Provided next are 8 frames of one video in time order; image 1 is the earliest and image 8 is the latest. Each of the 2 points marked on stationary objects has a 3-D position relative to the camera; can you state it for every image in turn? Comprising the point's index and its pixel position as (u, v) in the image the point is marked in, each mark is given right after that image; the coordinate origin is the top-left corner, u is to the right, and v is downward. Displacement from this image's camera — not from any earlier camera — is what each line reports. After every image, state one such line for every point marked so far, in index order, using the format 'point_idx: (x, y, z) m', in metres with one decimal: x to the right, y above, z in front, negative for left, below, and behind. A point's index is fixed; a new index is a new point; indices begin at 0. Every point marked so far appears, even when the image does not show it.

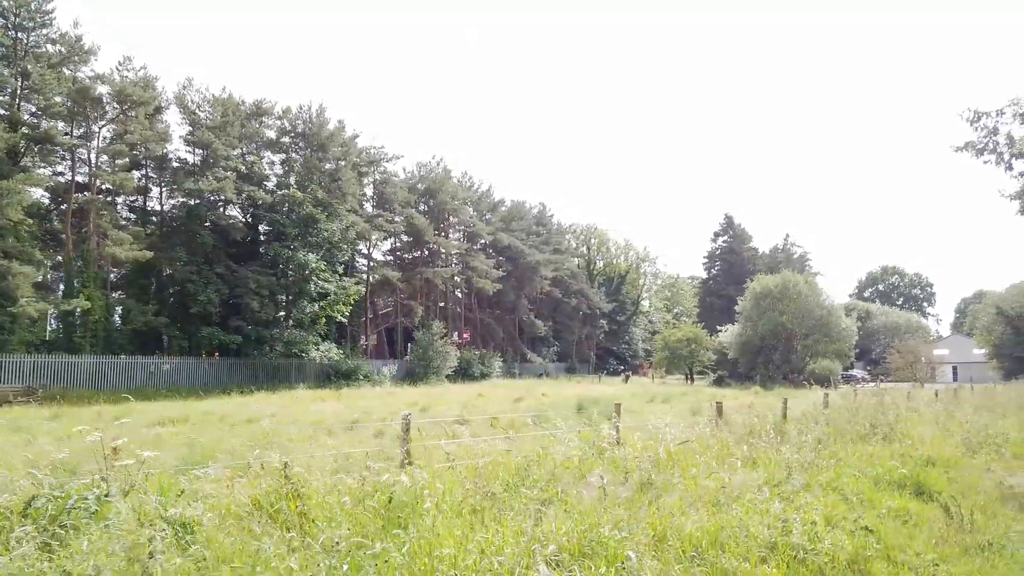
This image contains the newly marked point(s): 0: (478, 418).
0: (-0.7, -2.8, +15.6) m
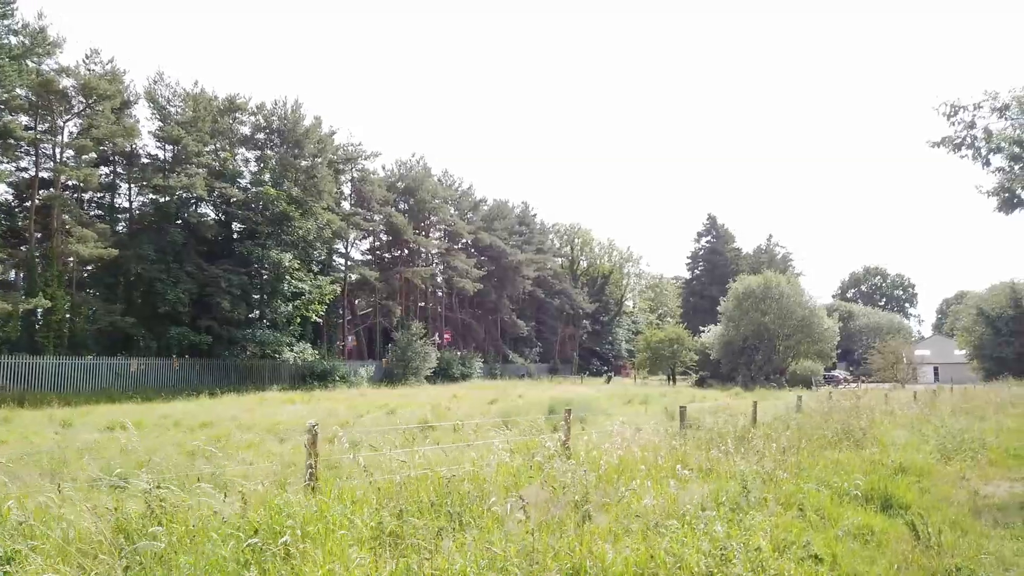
0: (-1.4, -2.8, +15.0) m
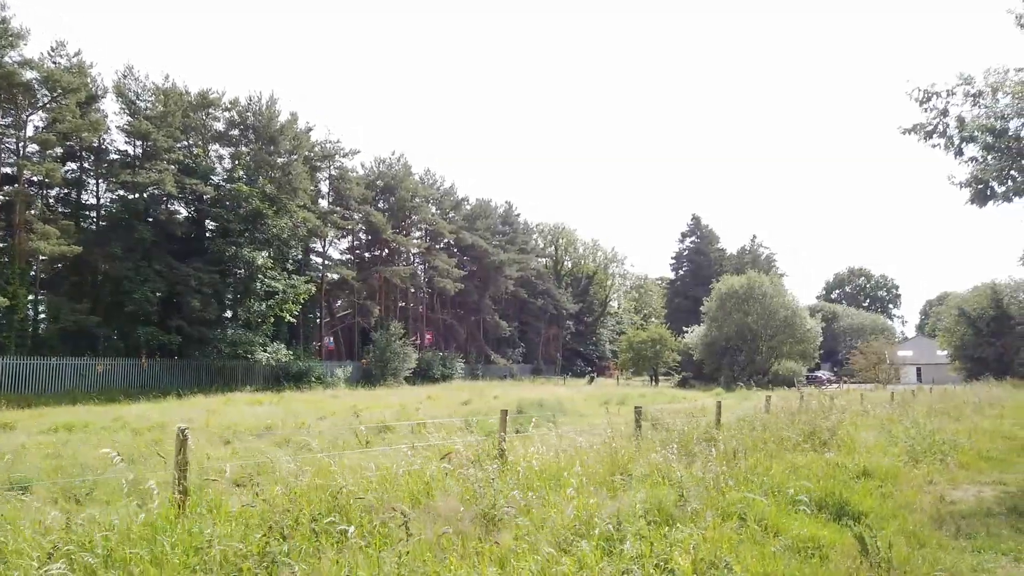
0: (-2.2, -2.7, +14.5) m
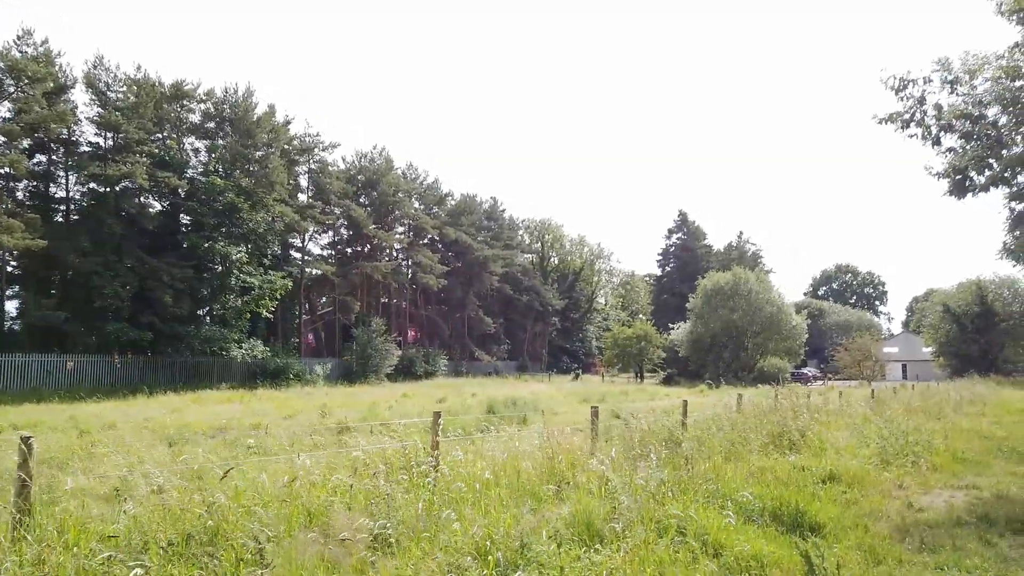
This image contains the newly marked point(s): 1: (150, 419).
0: (-2.8, -2.6, +13.9) m
1: (-7.9, -2.9, +15.8) m
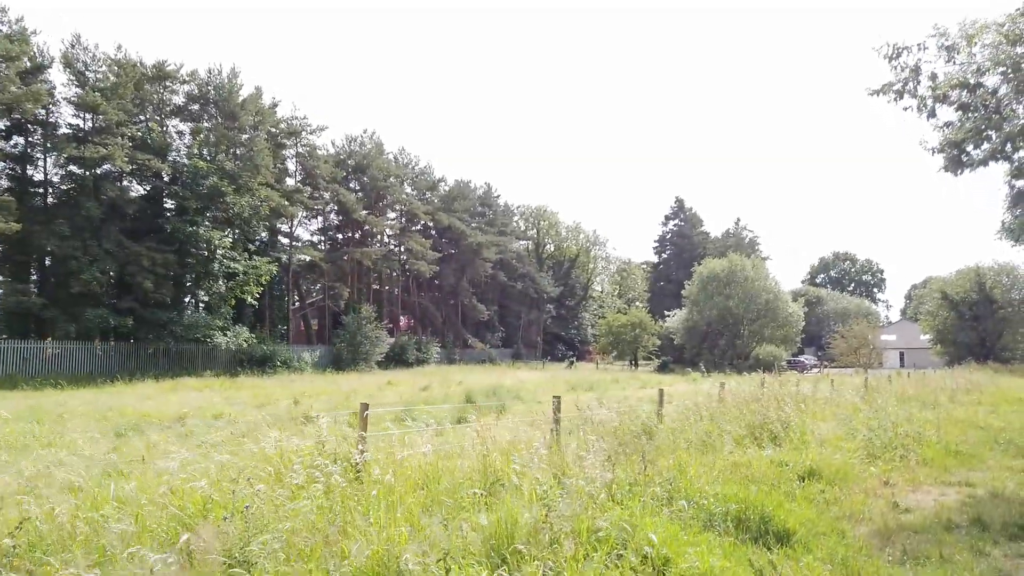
0: (-3.3, -2.3, +13.3) m
1: (-8.3, -2.5, +15.2) m
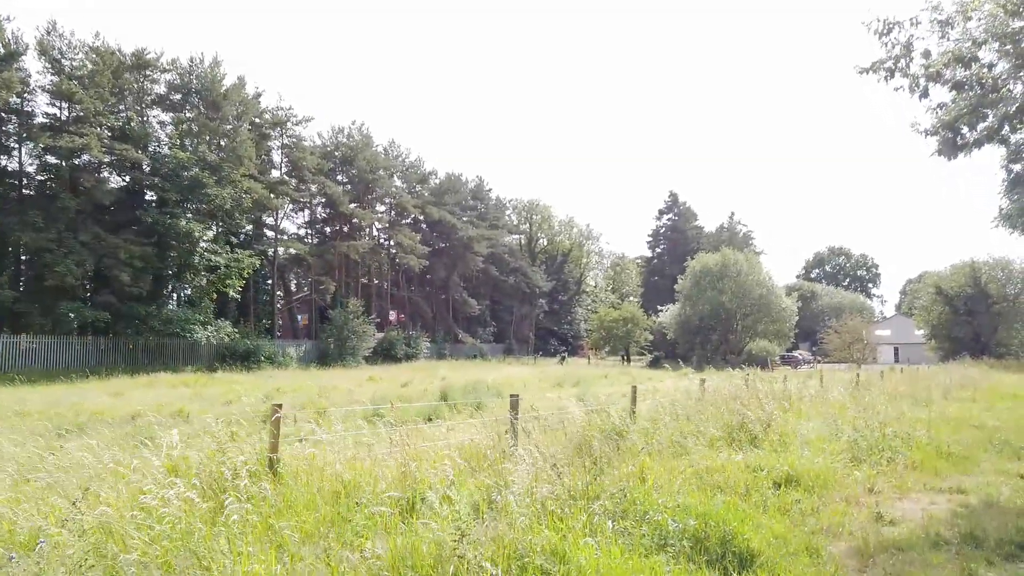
0: (-3.7, -2.2, +12.7) m
1: (-8.8, -2.3, +14.5) m
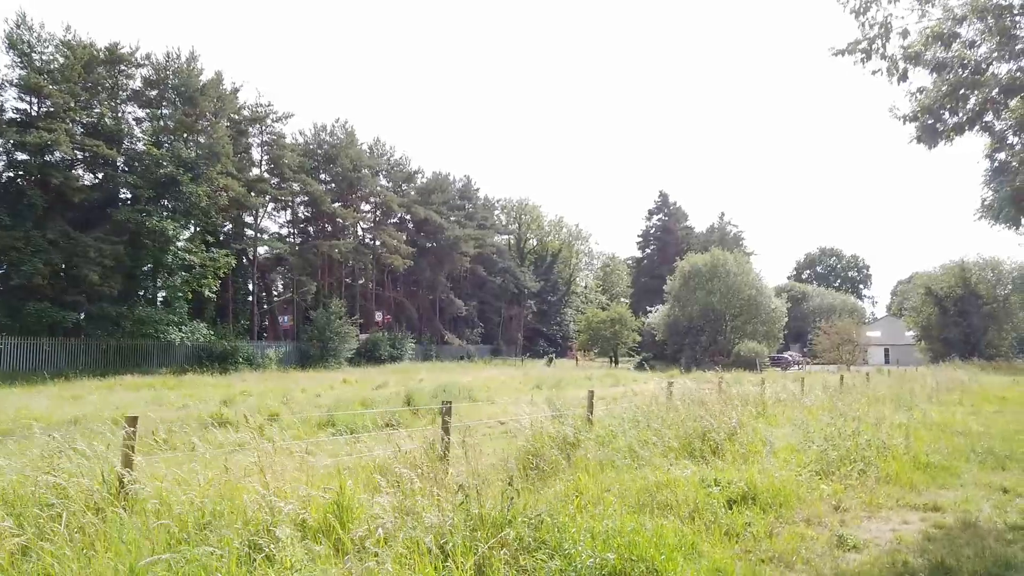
0: (-4.4, -2.1, +12.0) m
1: (-9.4, -2.3, +13.8) m
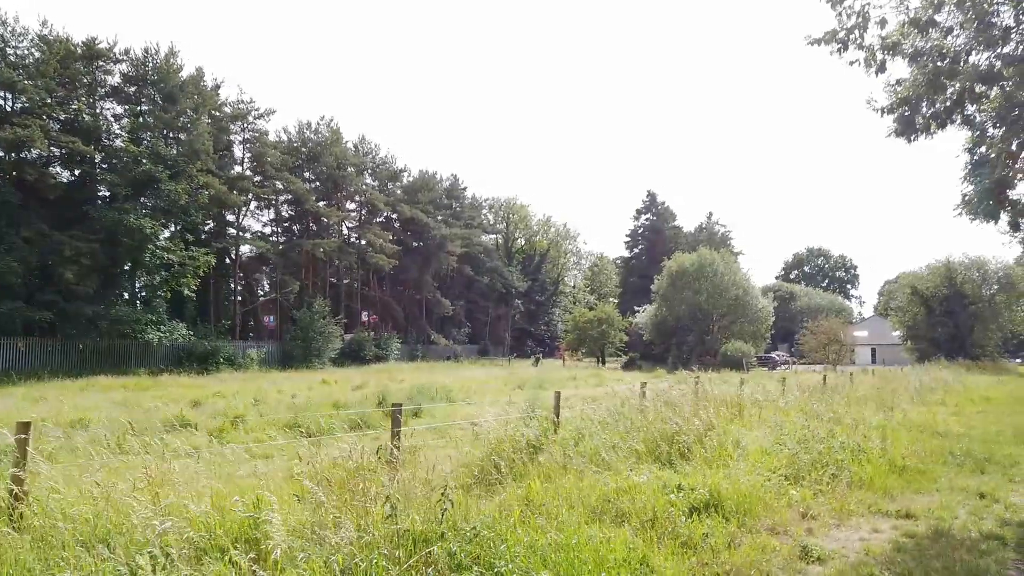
0: (-4.8, -2.1, +11.7) m
1: (-9.9, -2.3, +13.4) m
